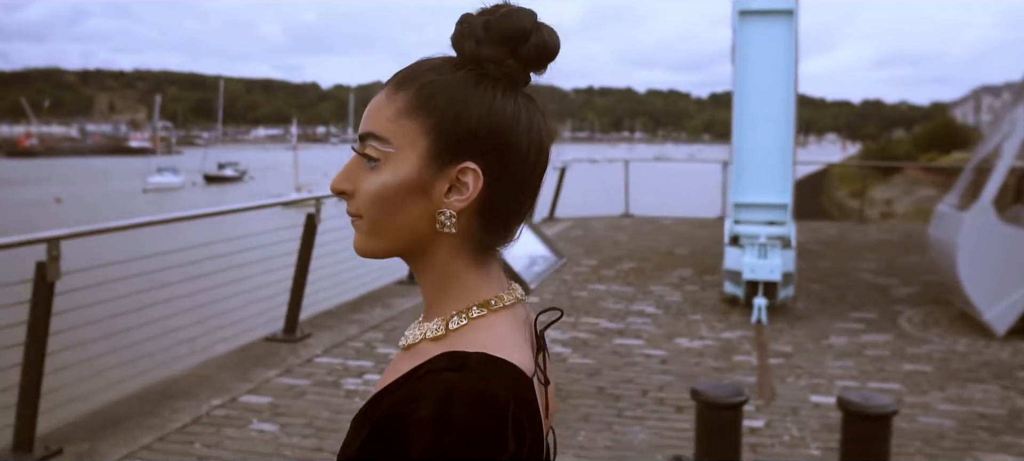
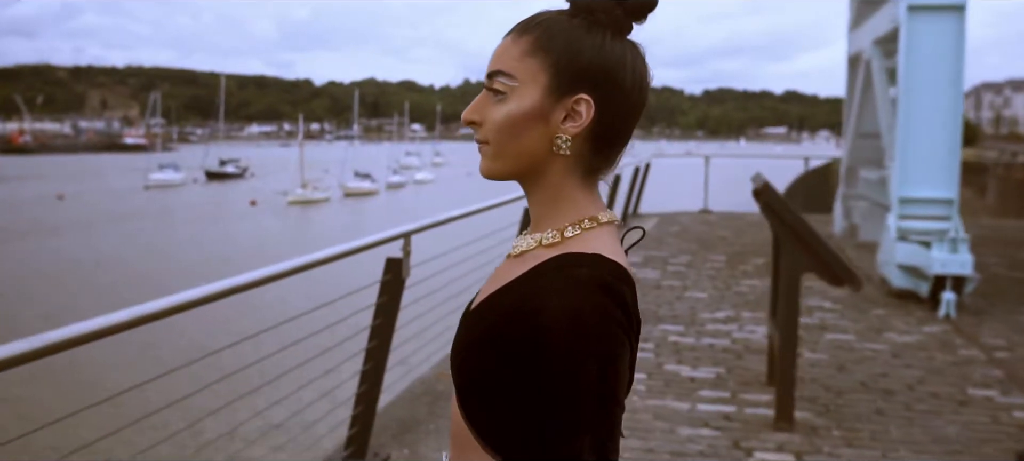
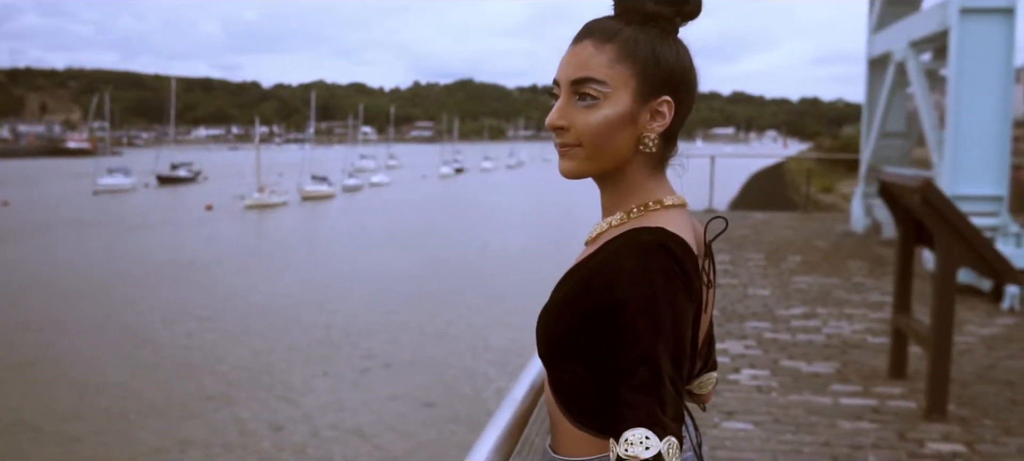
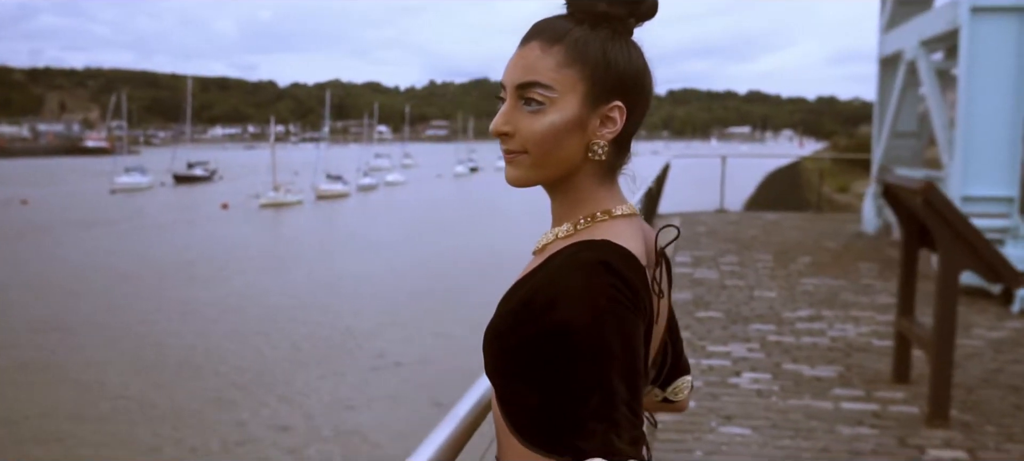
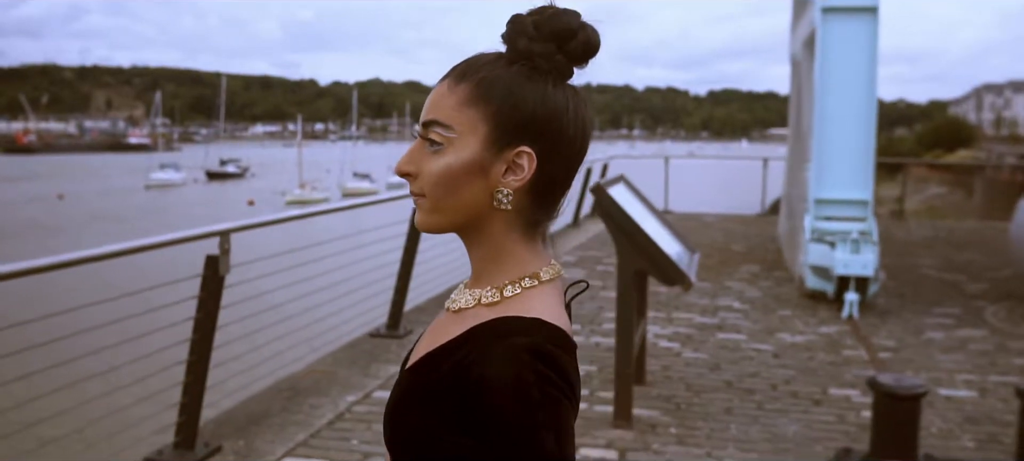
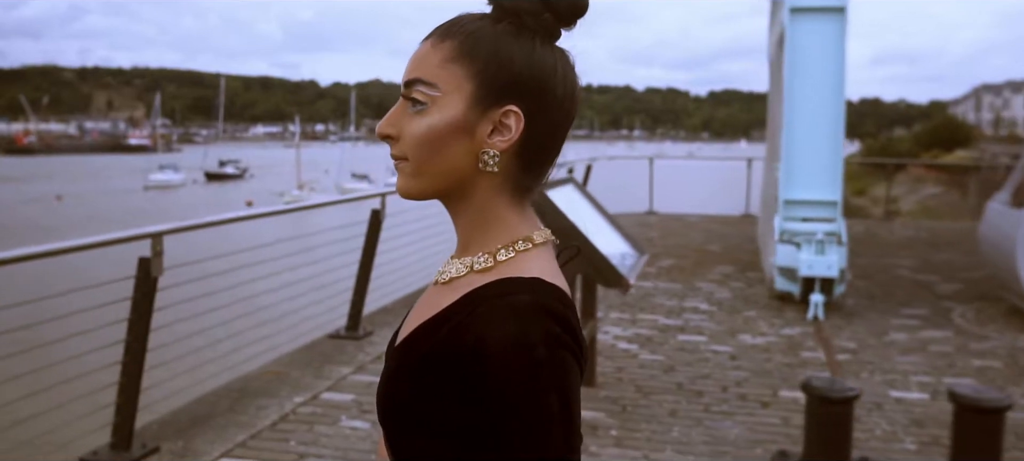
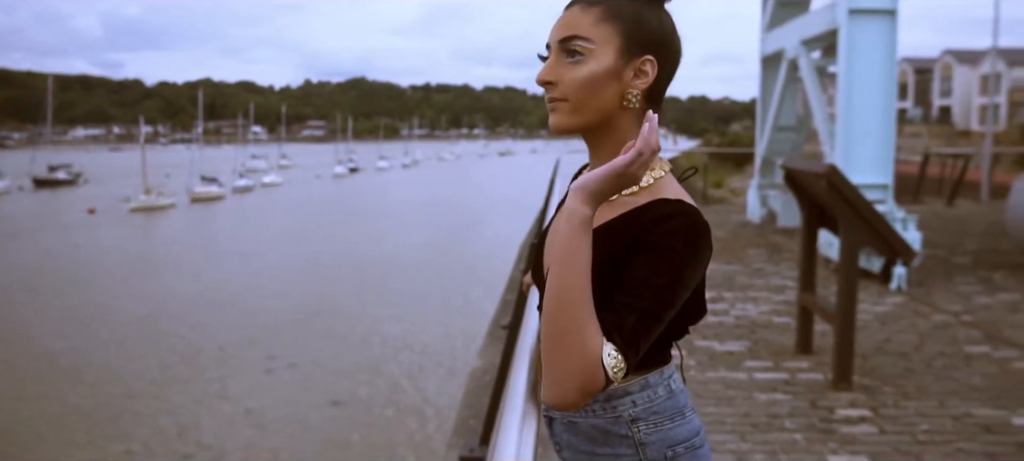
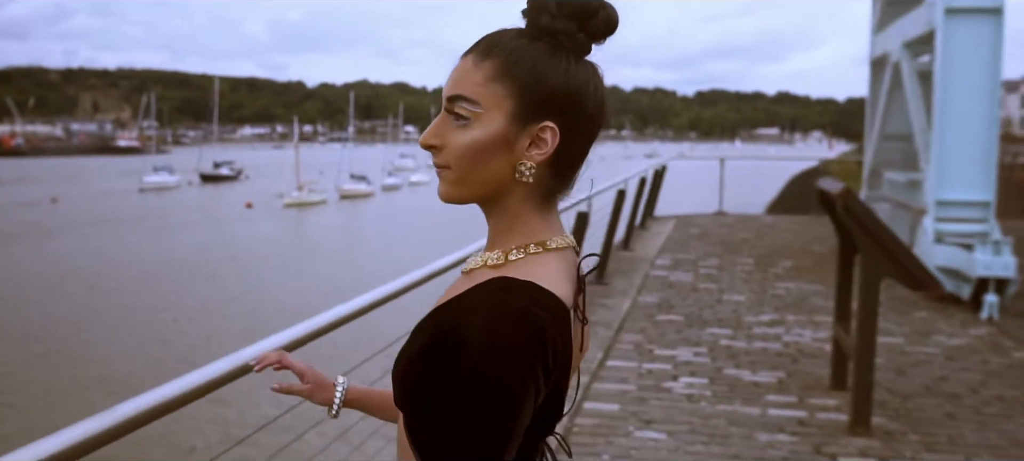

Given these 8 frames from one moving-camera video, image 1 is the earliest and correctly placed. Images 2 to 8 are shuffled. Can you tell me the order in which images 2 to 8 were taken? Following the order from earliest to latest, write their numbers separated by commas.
6, 5, 2, 8, 4, 3, 7
